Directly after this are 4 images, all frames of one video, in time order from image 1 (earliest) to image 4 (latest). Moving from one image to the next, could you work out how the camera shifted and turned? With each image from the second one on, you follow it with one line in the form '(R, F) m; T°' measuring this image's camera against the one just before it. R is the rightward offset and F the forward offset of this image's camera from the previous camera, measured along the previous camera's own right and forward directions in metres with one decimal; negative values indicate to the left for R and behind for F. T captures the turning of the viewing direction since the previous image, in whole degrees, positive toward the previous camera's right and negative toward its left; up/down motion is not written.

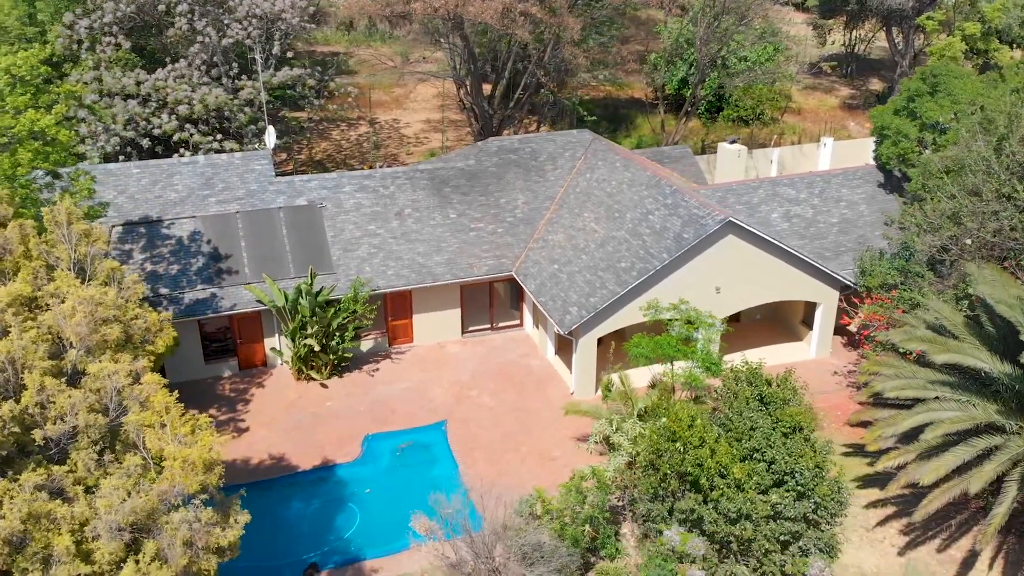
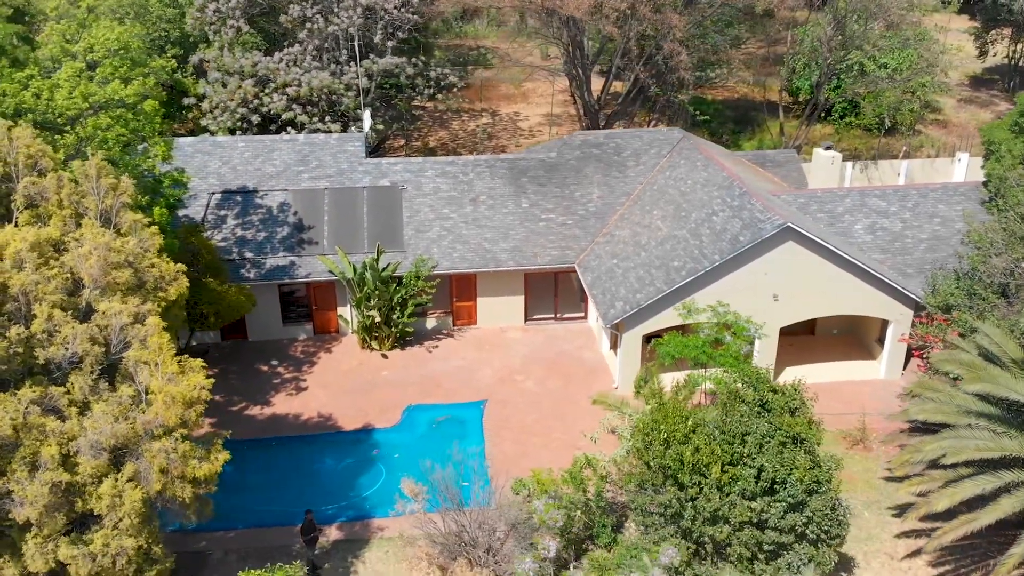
(+3.1, -0.2) m; -11°
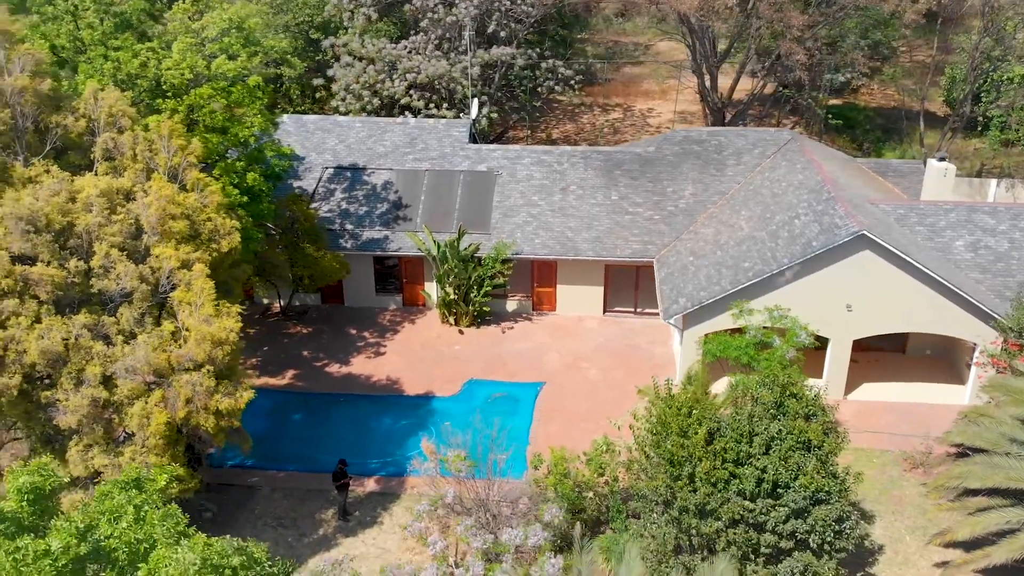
(+2.9, -0.4) m; -11°
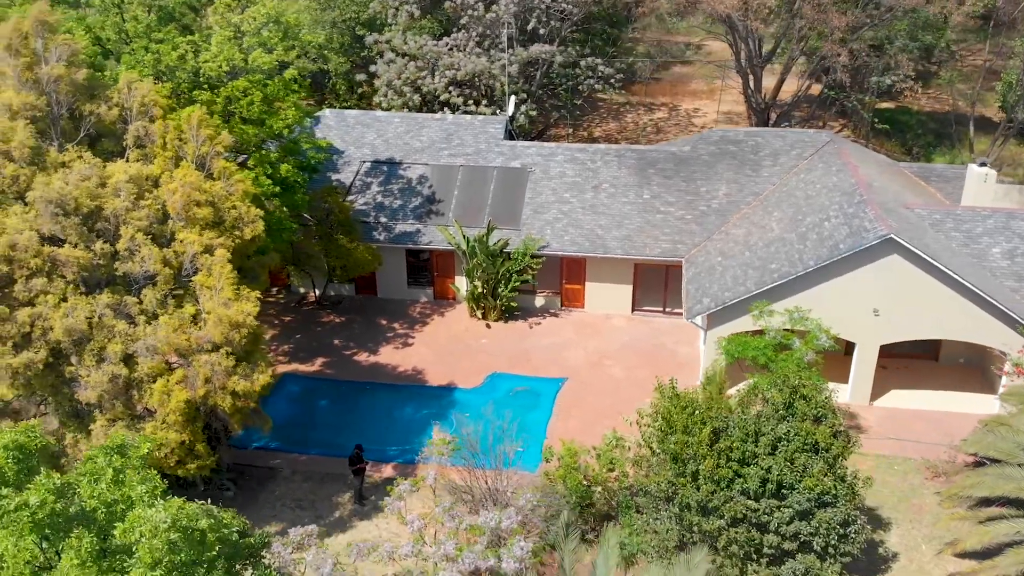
(+0.8, -0.2) m; -4°
